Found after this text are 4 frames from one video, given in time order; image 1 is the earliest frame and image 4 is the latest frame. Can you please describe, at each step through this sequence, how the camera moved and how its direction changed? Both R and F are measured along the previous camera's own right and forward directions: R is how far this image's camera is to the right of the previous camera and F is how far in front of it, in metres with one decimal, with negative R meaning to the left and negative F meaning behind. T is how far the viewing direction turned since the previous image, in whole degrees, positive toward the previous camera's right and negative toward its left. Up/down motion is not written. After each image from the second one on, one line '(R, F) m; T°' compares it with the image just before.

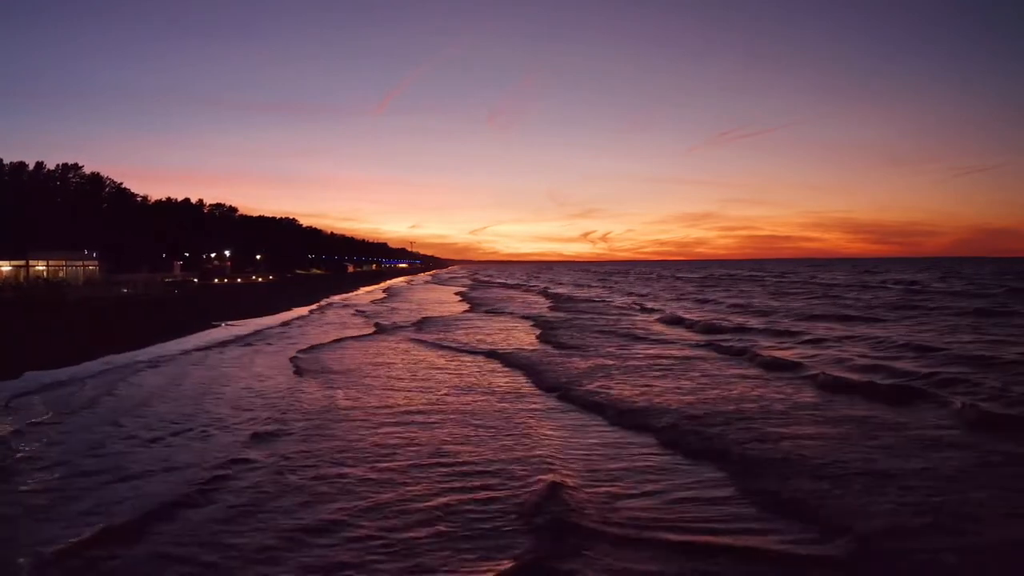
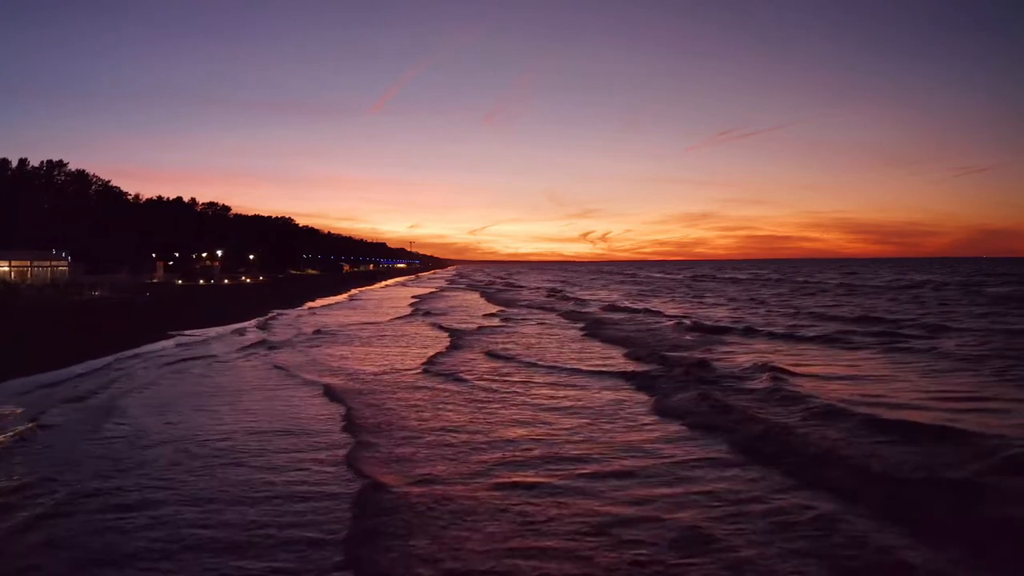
(+2.4, +3.7) m; 0°
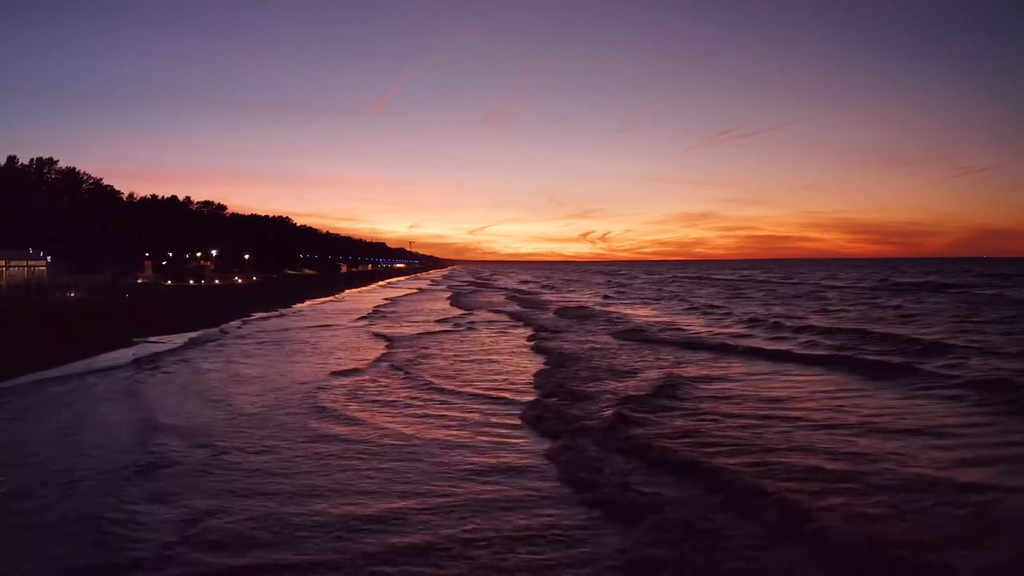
(+1.4, +3.0) m; 0°
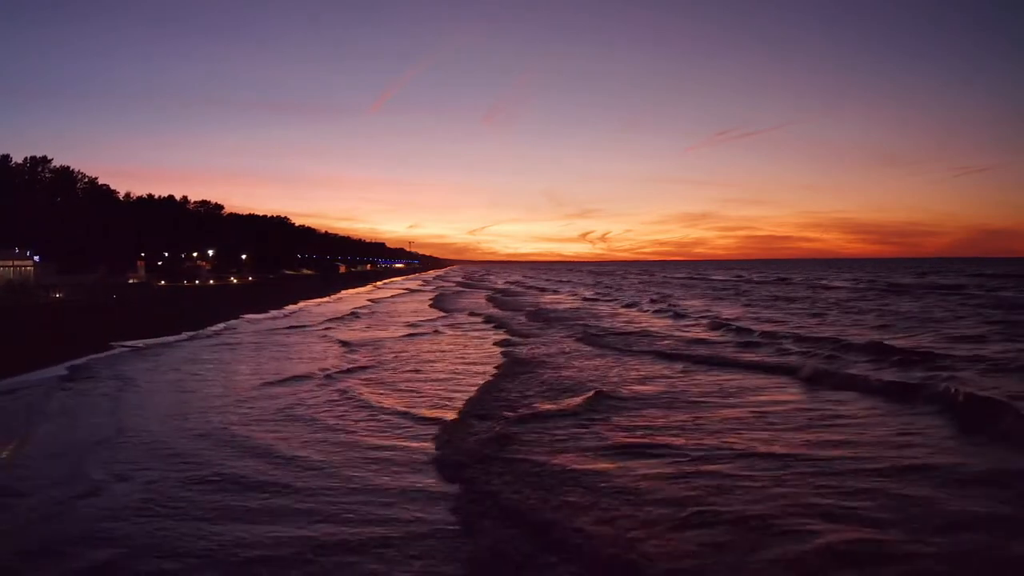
(+0.6, +2.0) m; 0°
